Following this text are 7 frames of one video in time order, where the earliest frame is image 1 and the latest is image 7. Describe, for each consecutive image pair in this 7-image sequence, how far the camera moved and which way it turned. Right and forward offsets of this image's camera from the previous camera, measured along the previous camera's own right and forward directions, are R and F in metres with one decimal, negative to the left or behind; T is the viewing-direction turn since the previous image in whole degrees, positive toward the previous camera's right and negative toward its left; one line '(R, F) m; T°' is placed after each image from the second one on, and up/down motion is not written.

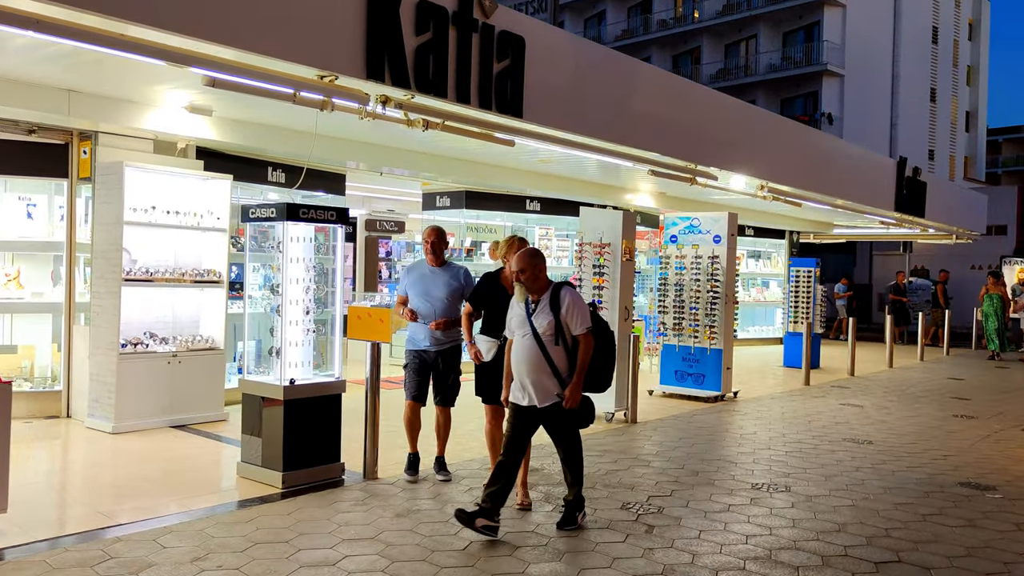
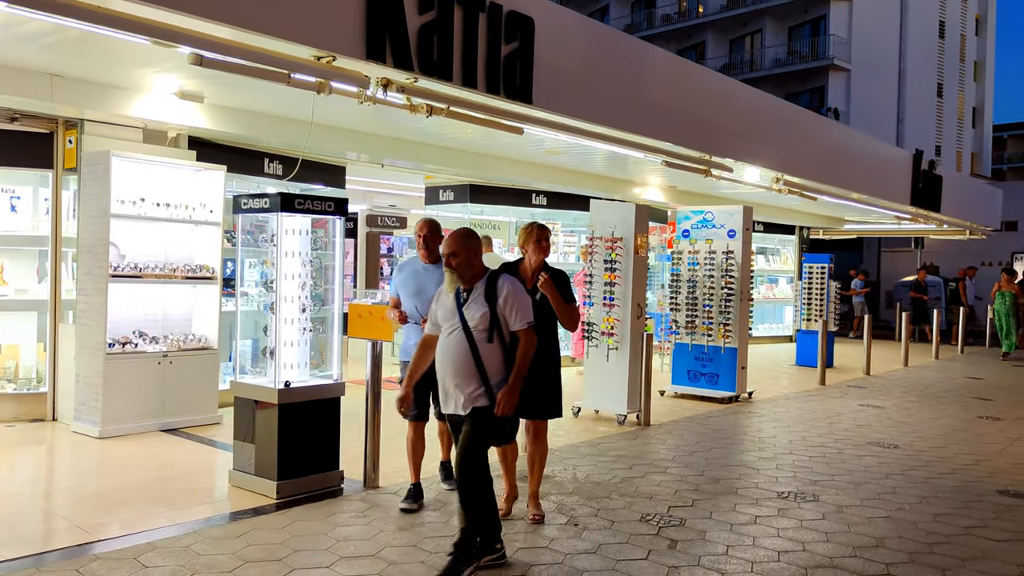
(-0.1, +0.4) m; 0°
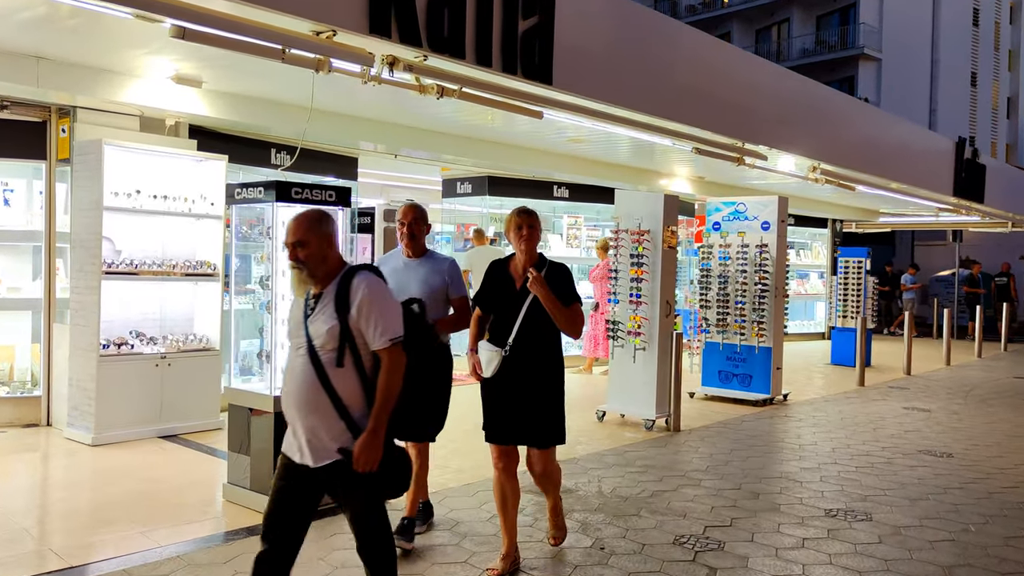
(0.0, +0.5) m; -2°
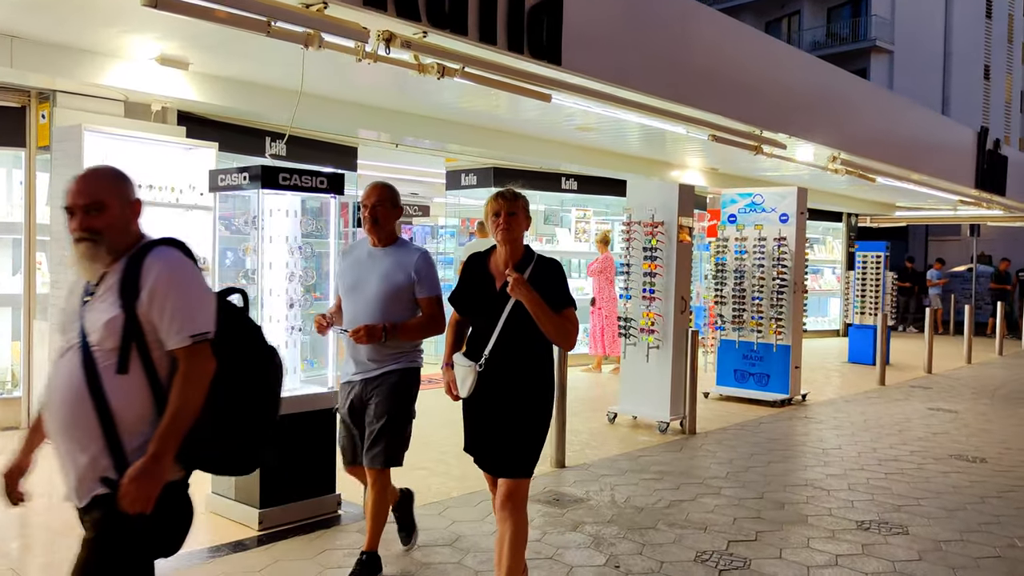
(0.0, +0.4) m; 0°
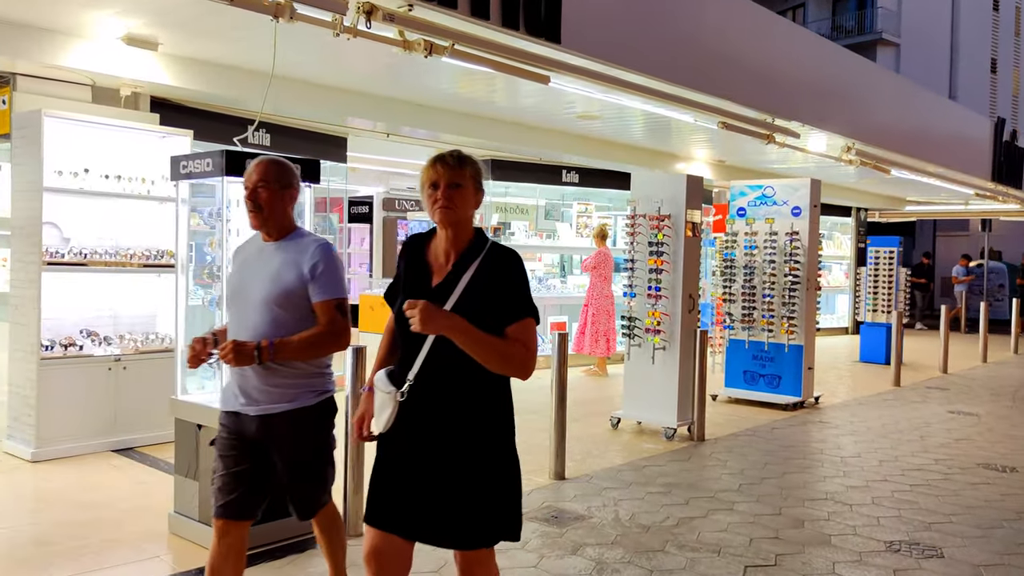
(0.0, +0.4) m; 0°
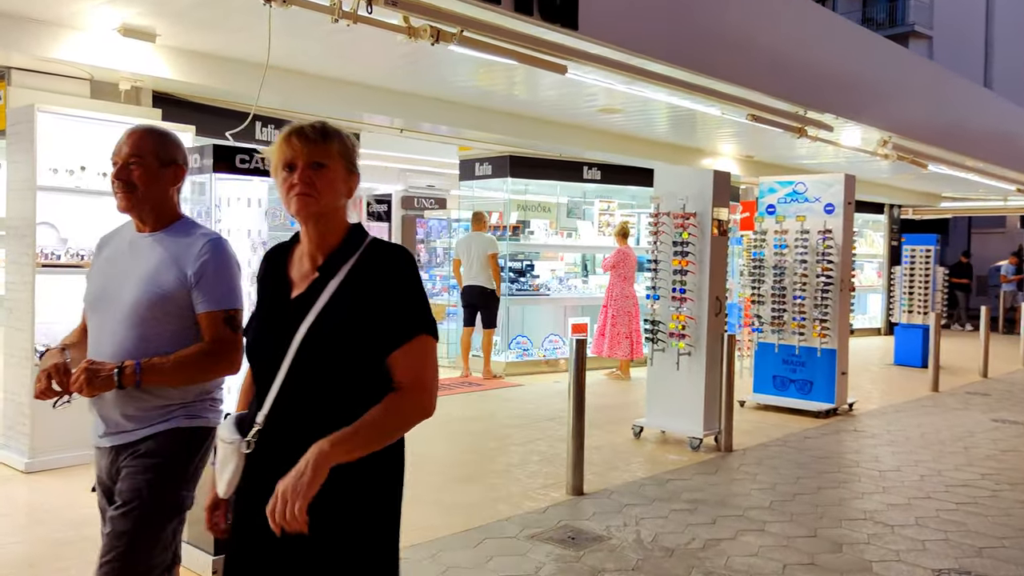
(+0.1, +0.3) m; -2°
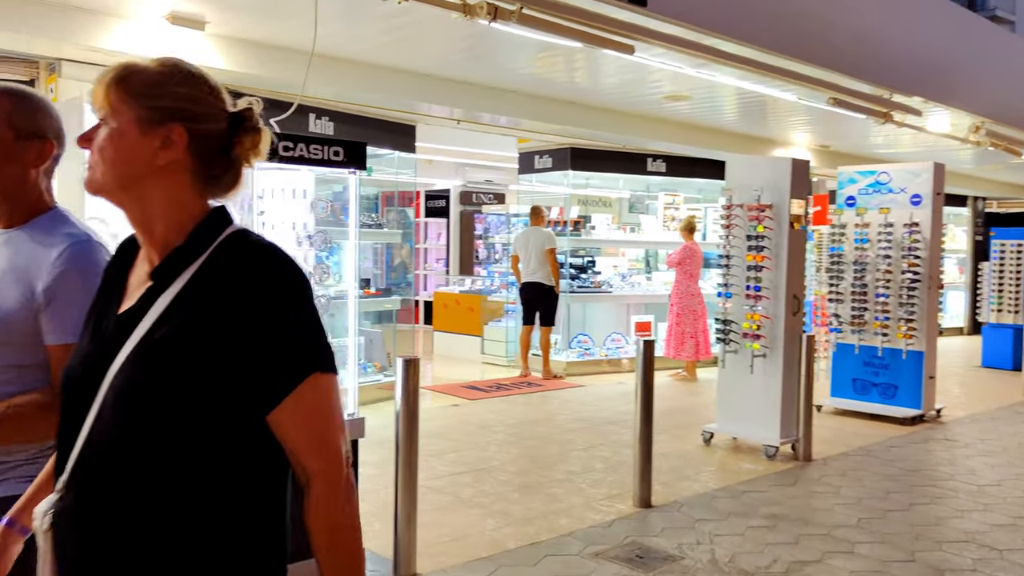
(0.0, +0.3) m; -4°
